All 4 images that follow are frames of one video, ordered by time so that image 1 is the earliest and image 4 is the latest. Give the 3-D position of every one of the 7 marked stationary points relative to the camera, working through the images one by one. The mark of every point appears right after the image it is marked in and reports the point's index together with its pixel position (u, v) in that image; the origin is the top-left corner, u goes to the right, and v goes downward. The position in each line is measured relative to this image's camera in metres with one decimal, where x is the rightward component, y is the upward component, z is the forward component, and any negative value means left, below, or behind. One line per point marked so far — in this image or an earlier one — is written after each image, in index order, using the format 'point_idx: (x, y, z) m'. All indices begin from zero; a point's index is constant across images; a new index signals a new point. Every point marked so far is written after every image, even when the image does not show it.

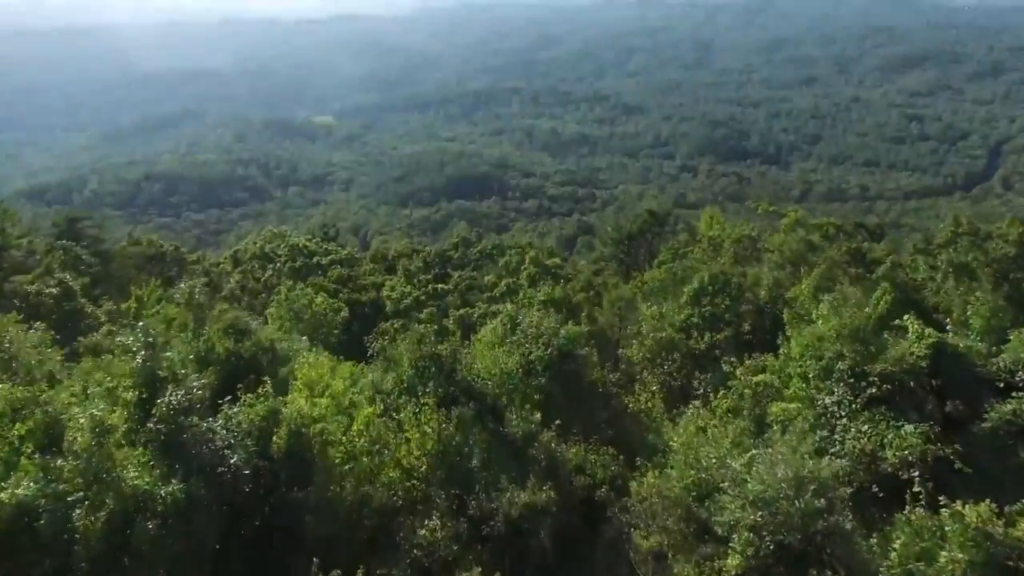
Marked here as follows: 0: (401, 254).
0: (-1.8, +0.5, +12.5) m
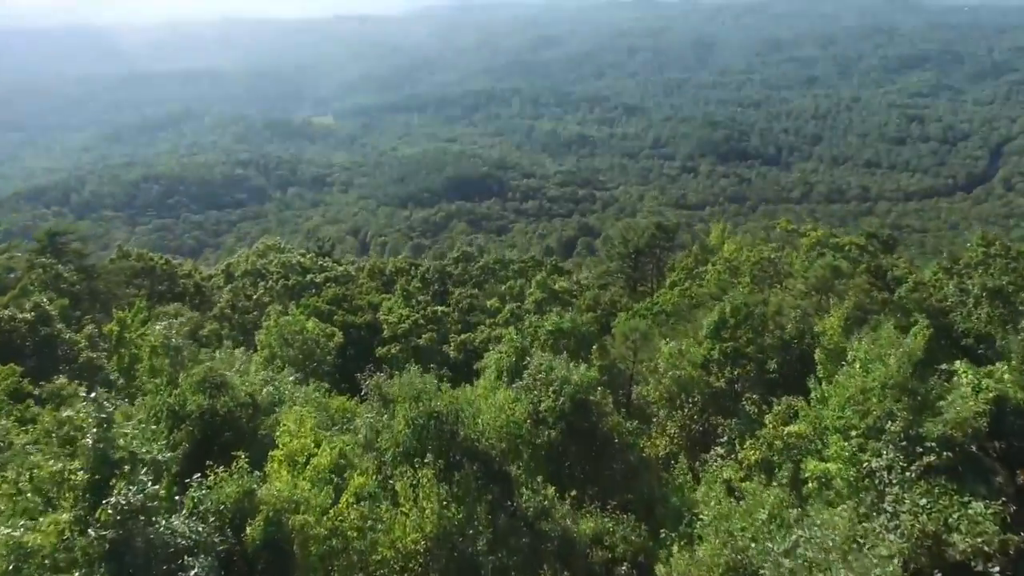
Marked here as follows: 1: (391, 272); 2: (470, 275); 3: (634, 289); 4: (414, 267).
0: (-1.8, +0.3, +12.0) m
1: (-2.0, +0.1, +12.7) m
2: (-0.6, +0.2, +11.5) m
3: (+1.9, 0.0, +12.2) m
4: (-1.6, +0.2, +12.9) m
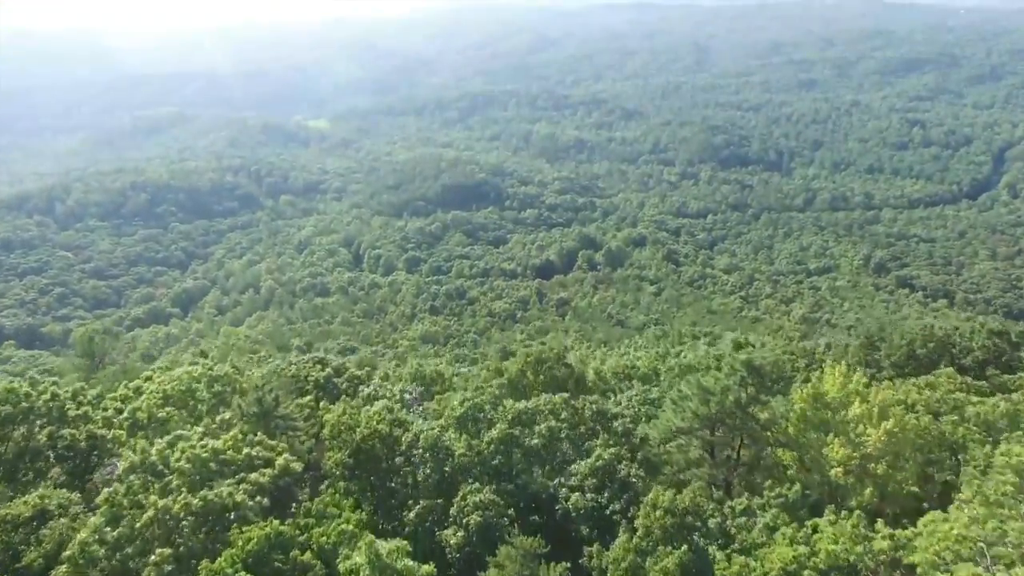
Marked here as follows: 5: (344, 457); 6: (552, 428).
0: (-1.5, -1.6, +8.1) m
1: (-1.7, -1.8, +8.9) m
2: (-0.3, -1.7, +7.7) m
3: (+2.2, -1.9, +8.3) m
4: (-1.3, -1.7, +9.0) m
5: (-1.9, -1.9, +8.7) m
6: (+0.5, -1.7, +9.0) m
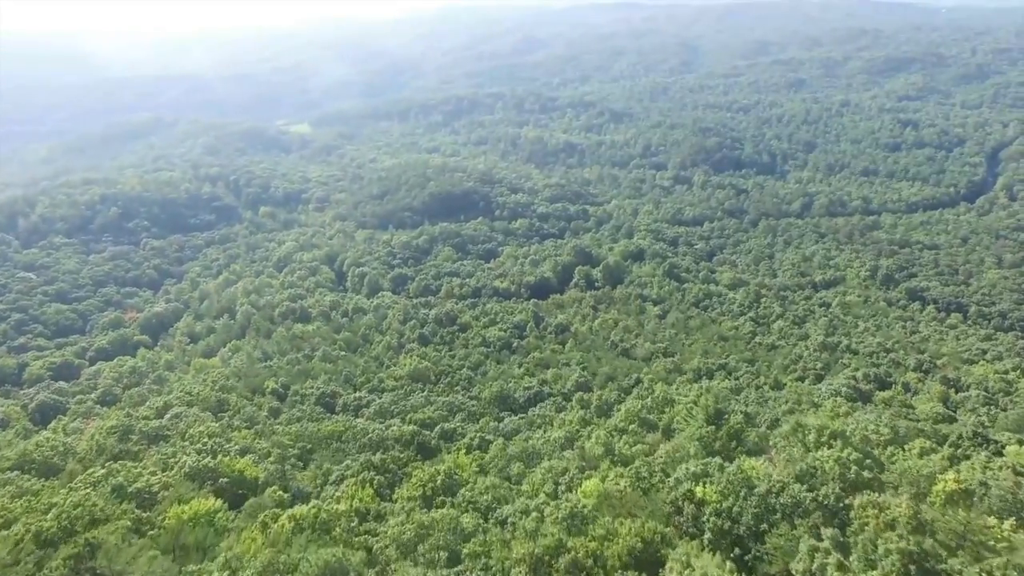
0: (-0.7, -4.1, +2.3) m
1: (-1.0, -4.3, +3.0) m
2: (+0.4, -4.1, +1.8) m
3: (+3.0, -4.3, +2.5) m
4: (-0.5, -4.2, +3.1) m
5: (-1.2, -4.4, +2.8) m
6: (+1.2, -4.1, +3.1) m
